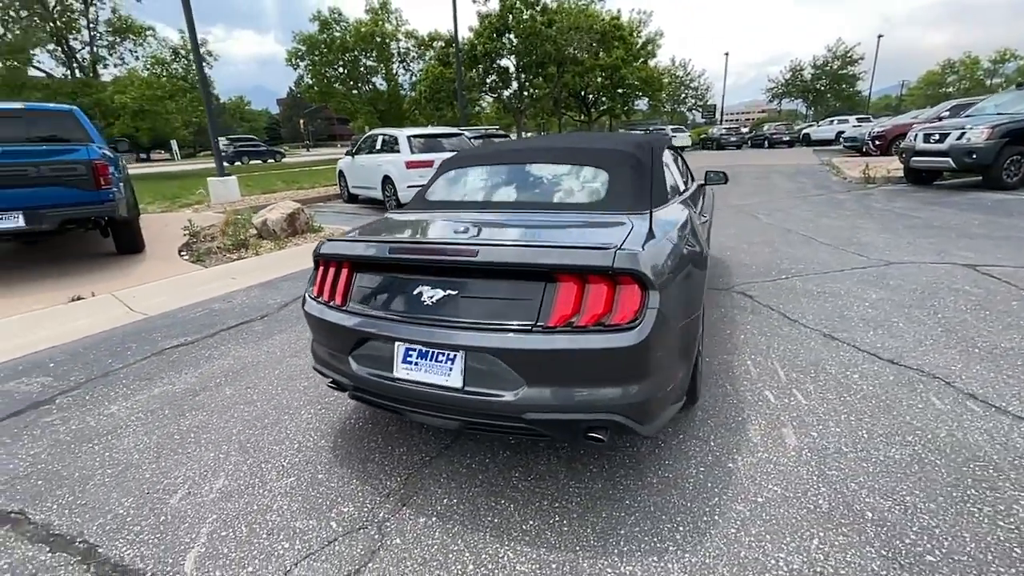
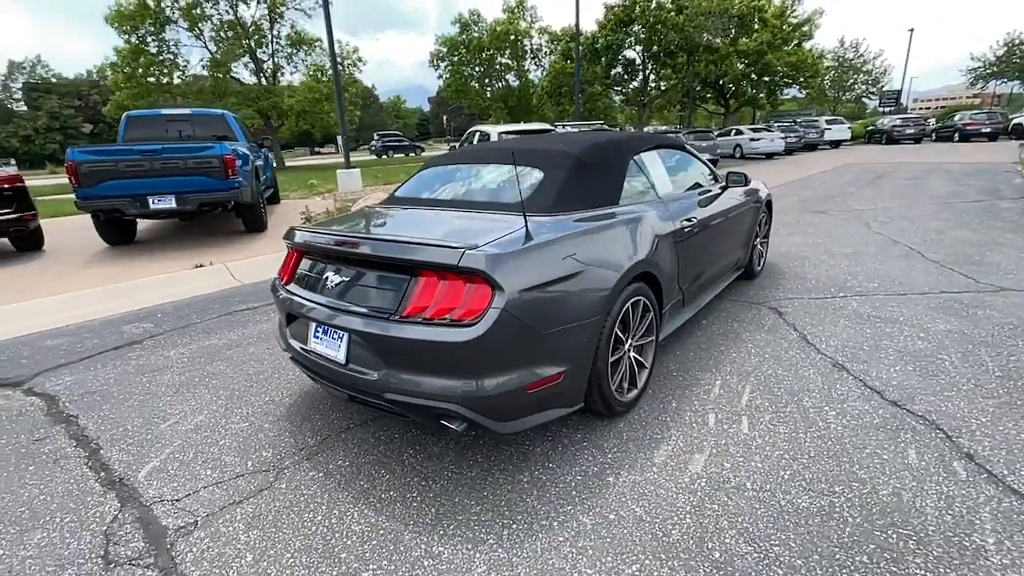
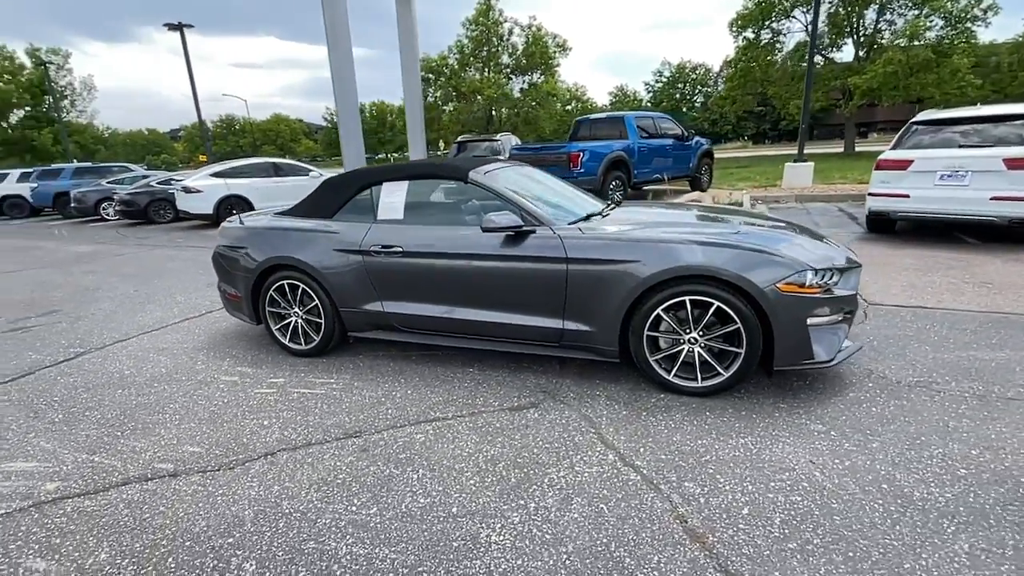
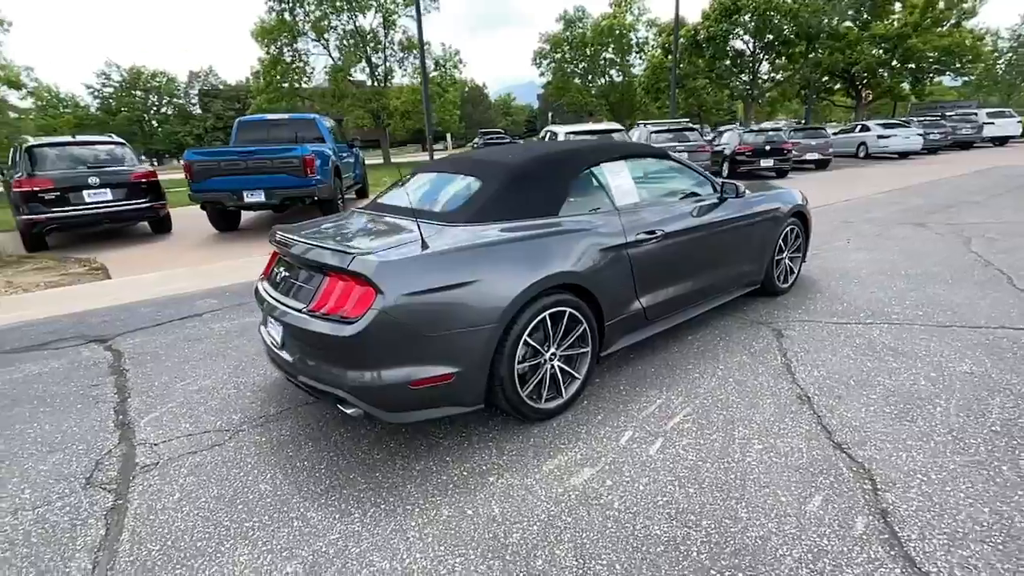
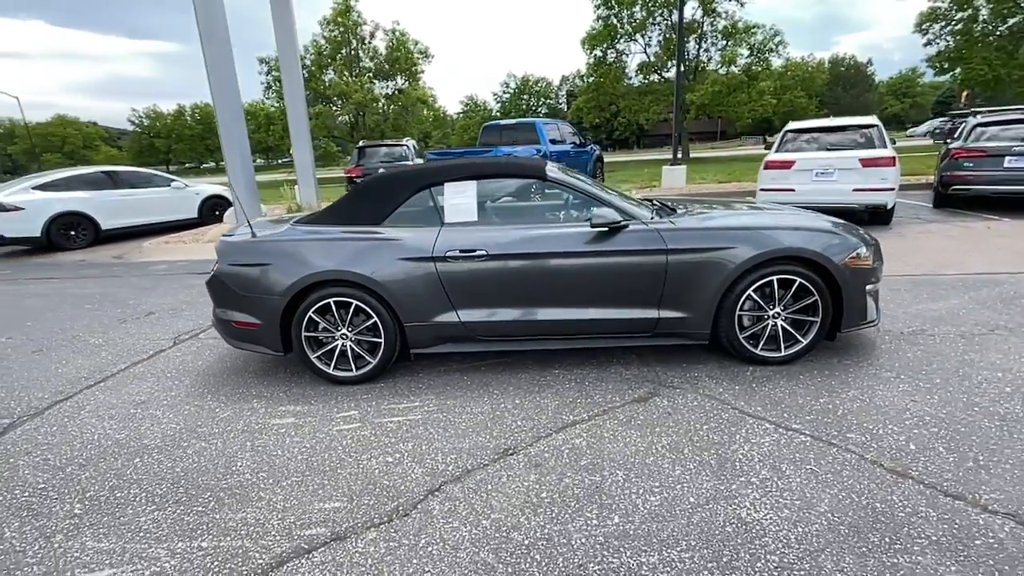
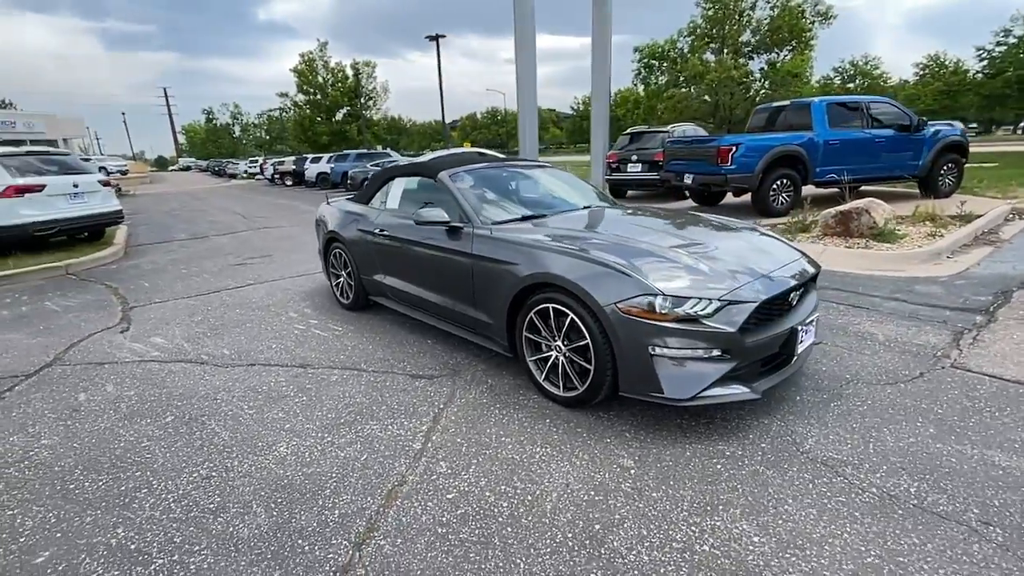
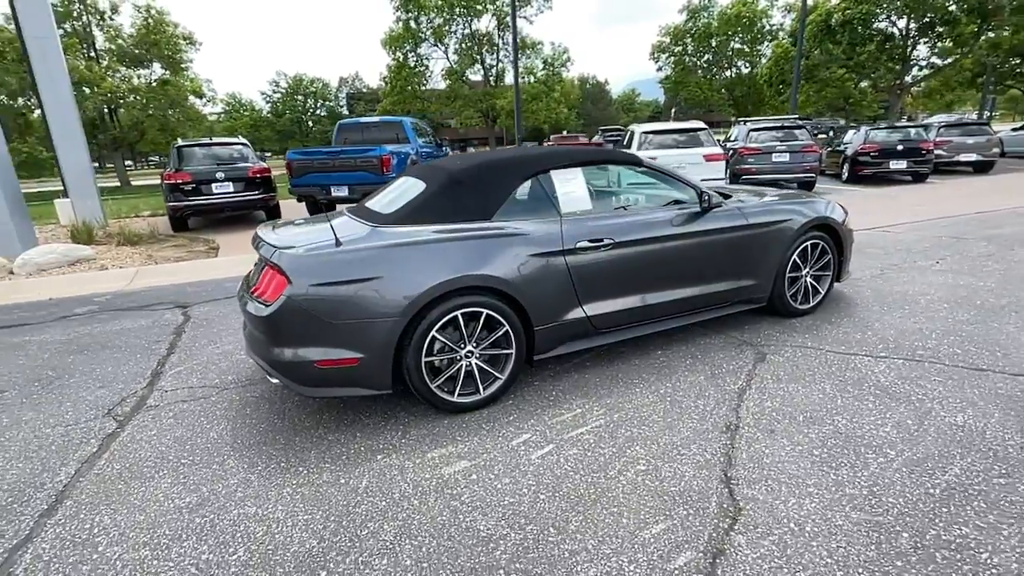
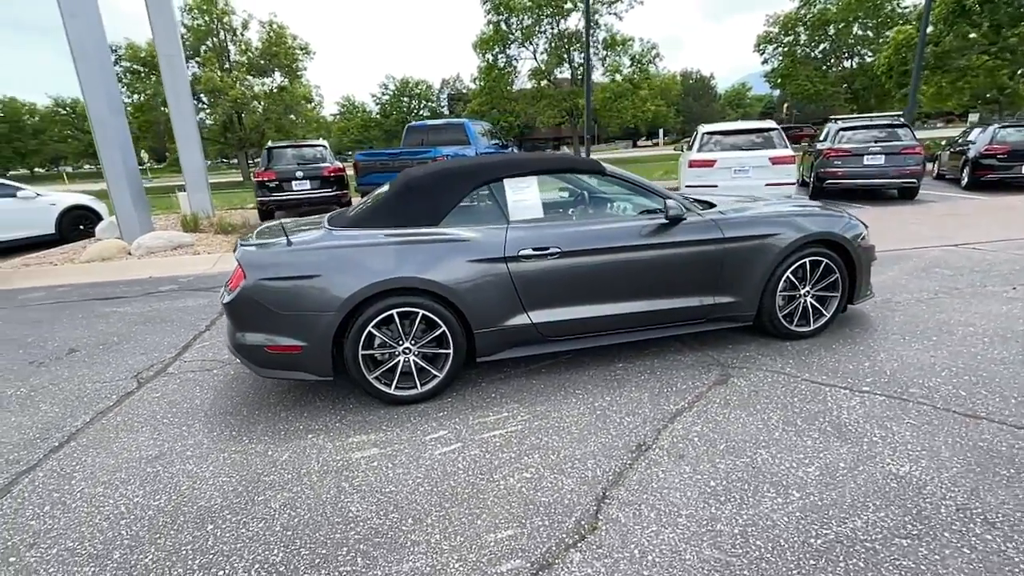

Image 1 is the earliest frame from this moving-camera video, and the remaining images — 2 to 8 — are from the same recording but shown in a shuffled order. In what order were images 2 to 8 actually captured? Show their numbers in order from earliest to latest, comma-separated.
2, 4, 7, 8, 5, 3, 6
